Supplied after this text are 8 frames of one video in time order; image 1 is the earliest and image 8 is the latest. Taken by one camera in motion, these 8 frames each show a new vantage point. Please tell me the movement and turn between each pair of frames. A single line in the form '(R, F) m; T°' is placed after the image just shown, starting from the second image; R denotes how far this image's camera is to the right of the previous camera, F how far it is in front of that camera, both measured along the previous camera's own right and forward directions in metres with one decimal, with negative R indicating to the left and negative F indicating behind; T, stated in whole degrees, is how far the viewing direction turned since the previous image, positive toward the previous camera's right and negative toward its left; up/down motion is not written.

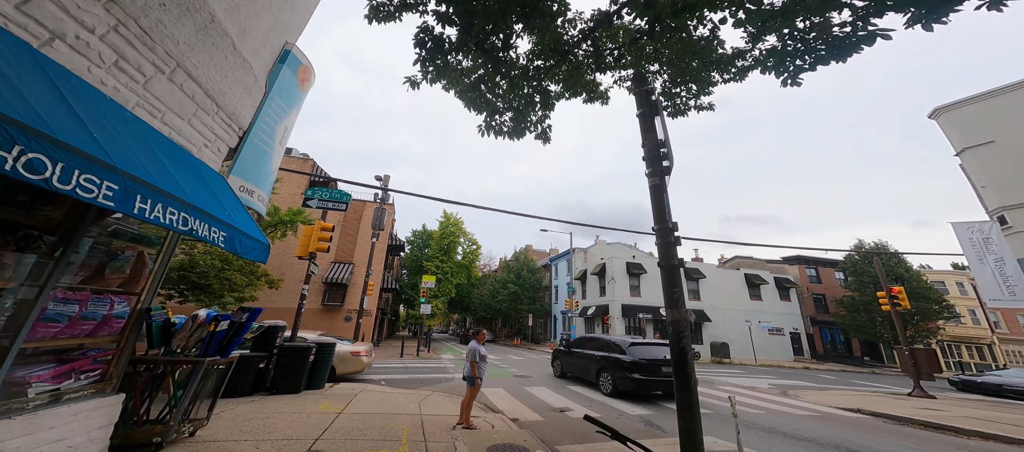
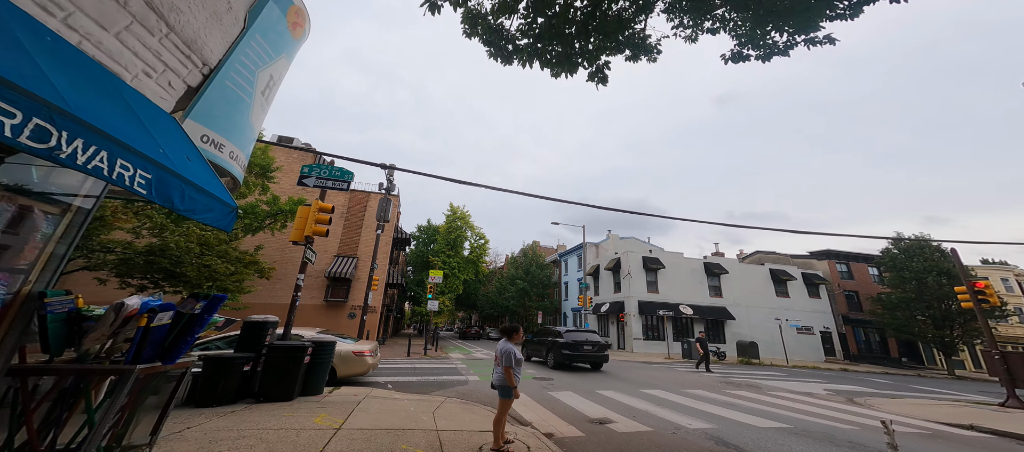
(-0.5, +1.2) m; -1°
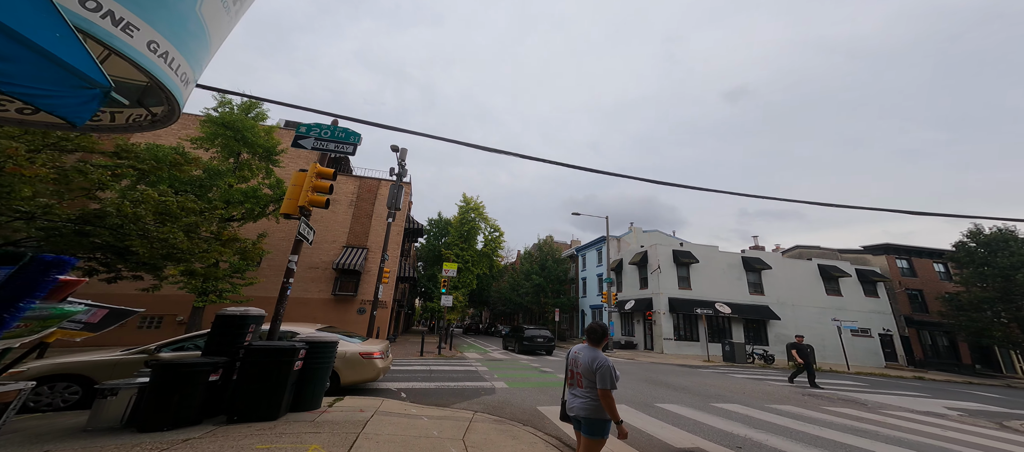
(-0.7, +1.7) m; -2°
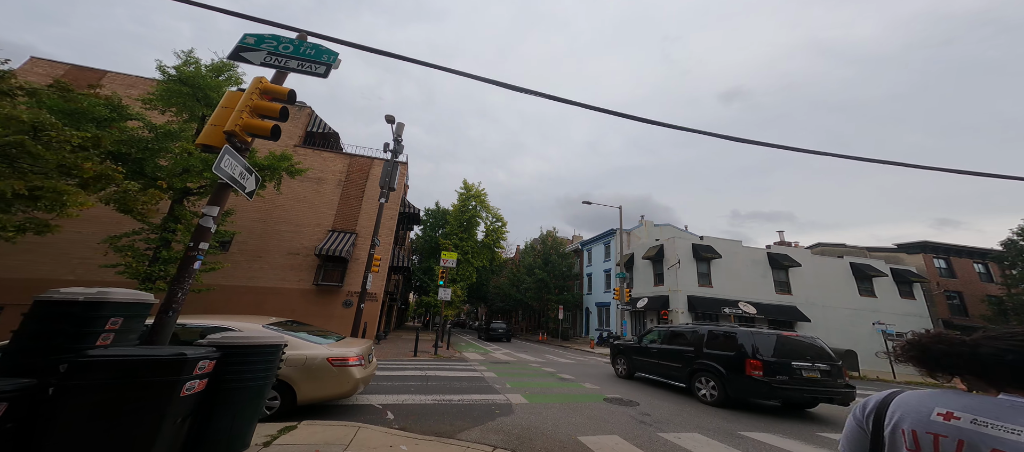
(-0.6, +2.2) m; +1°
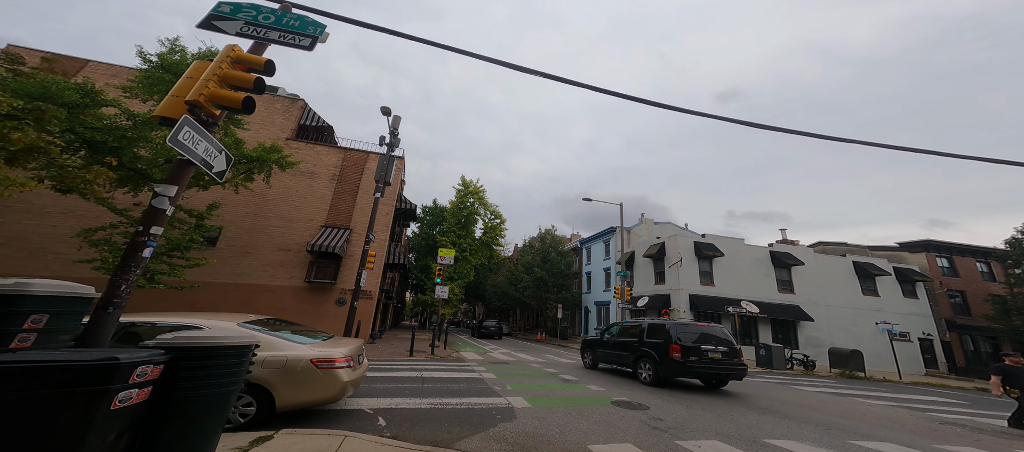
(-0.1, +0.5) m; 0°
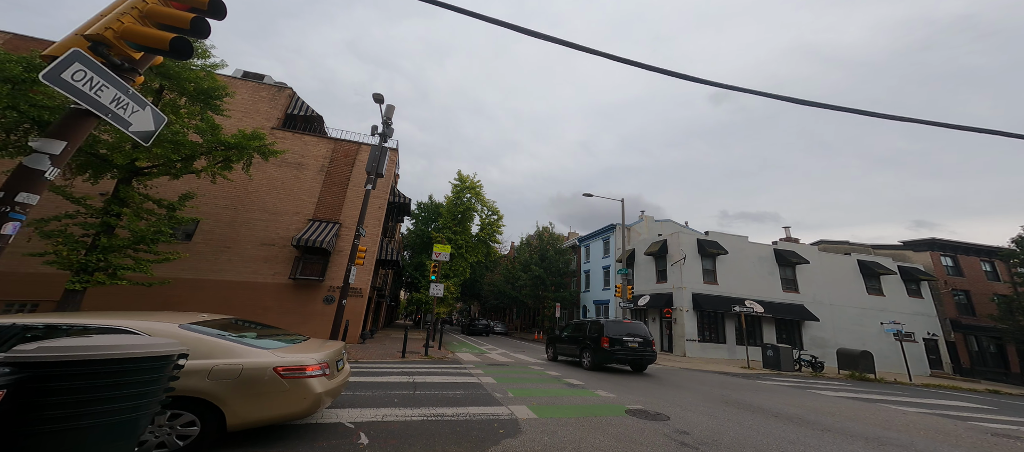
(-0.2, +0.8) m; +1°
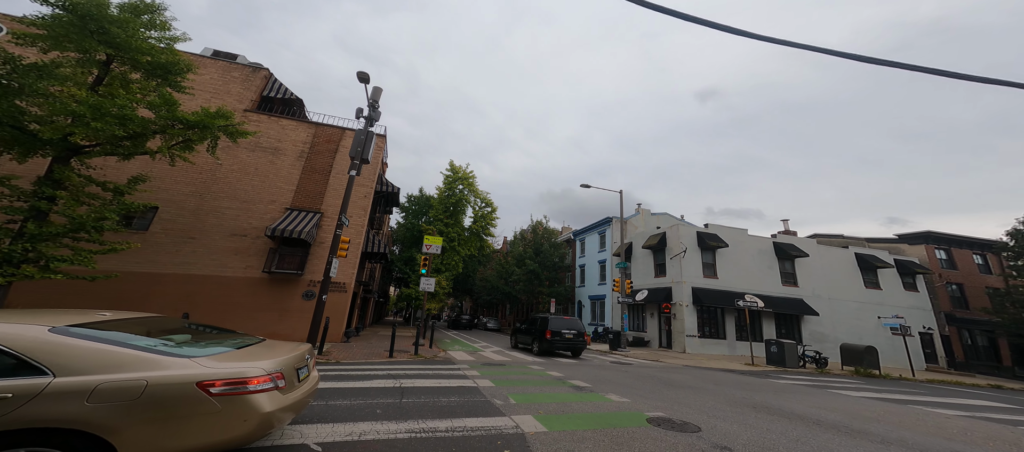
(-0.2, +1.0) m; +2°
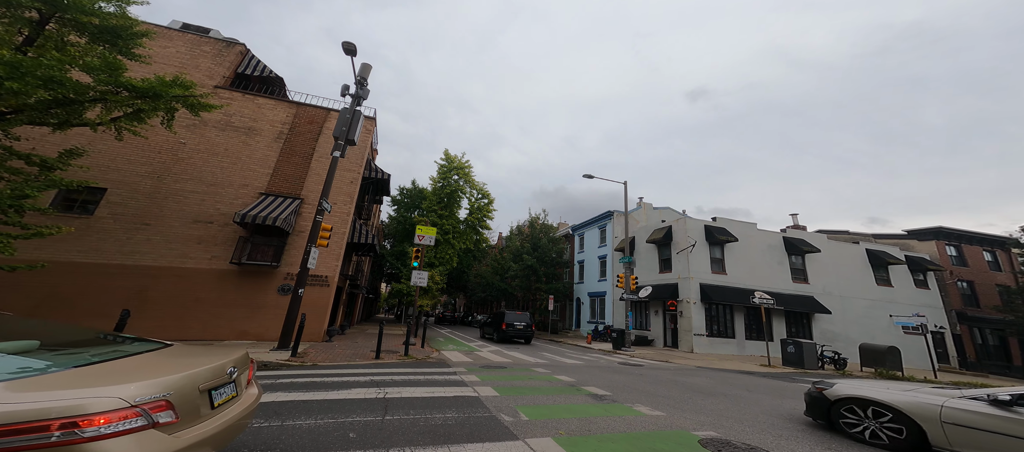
(-0.3, +1.3) m; +1°
